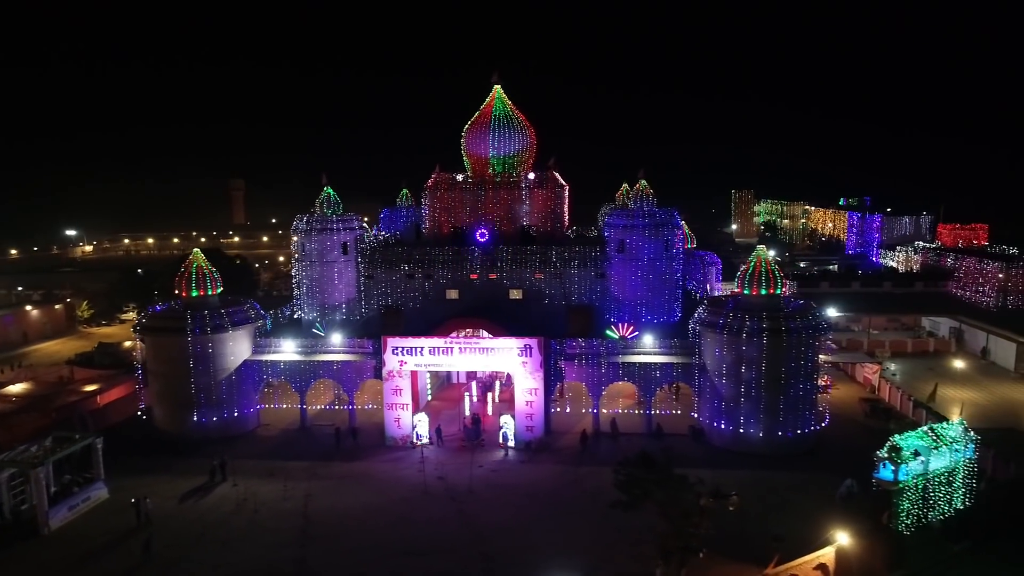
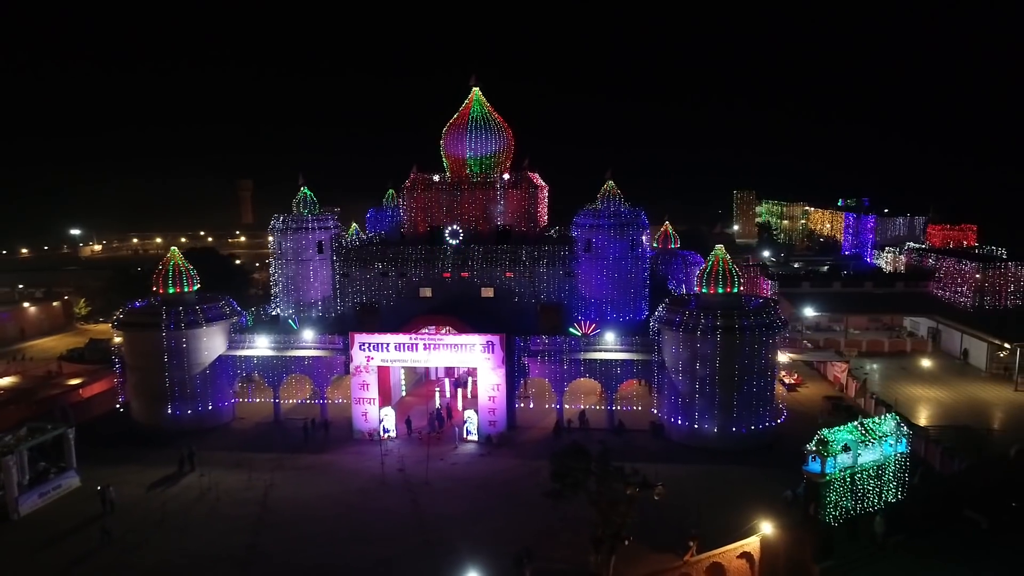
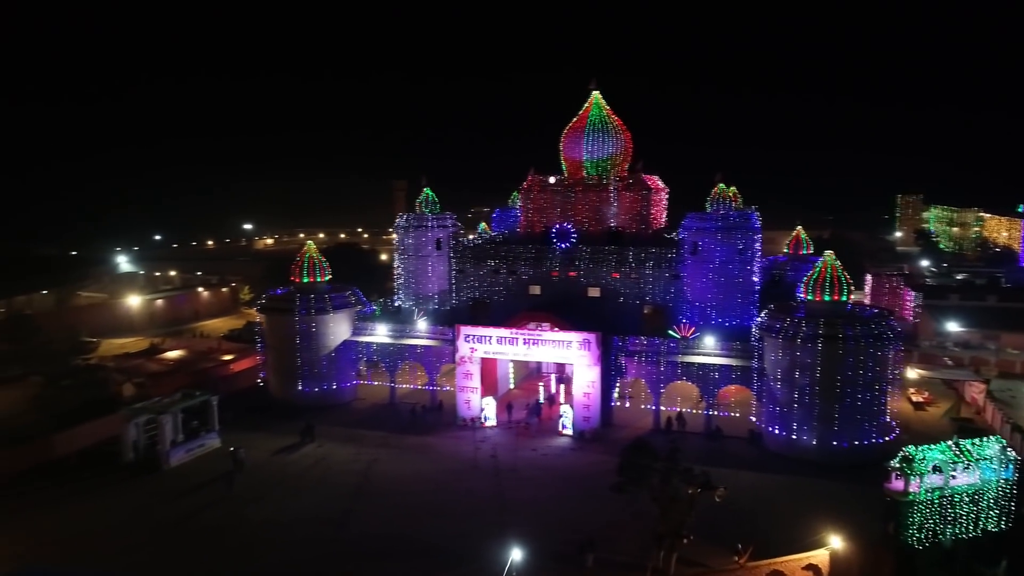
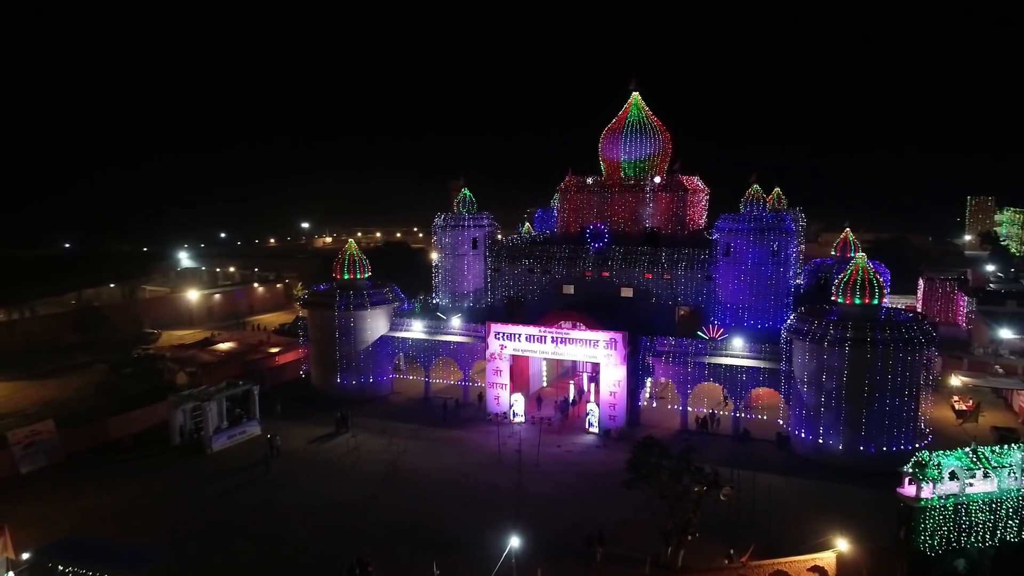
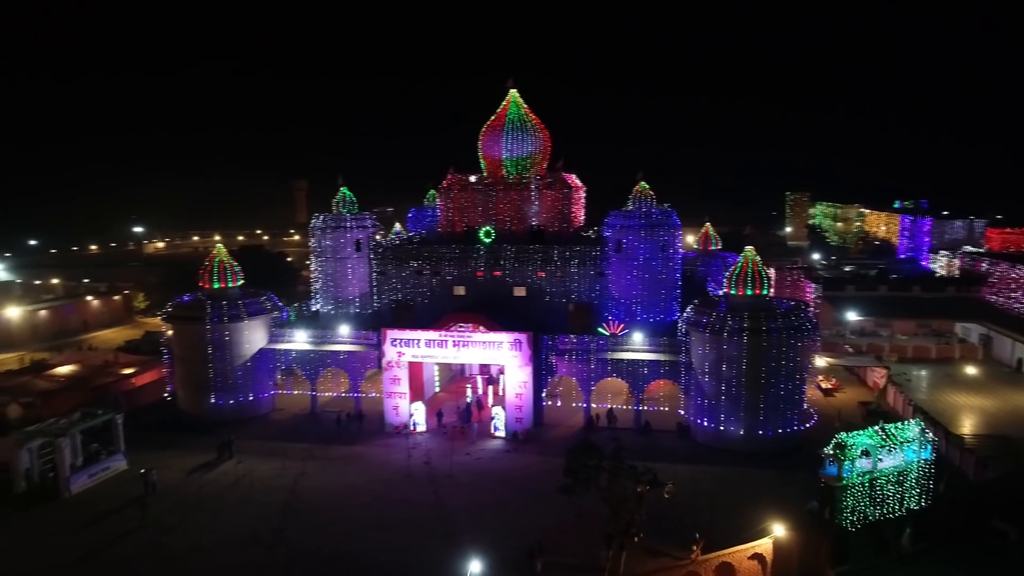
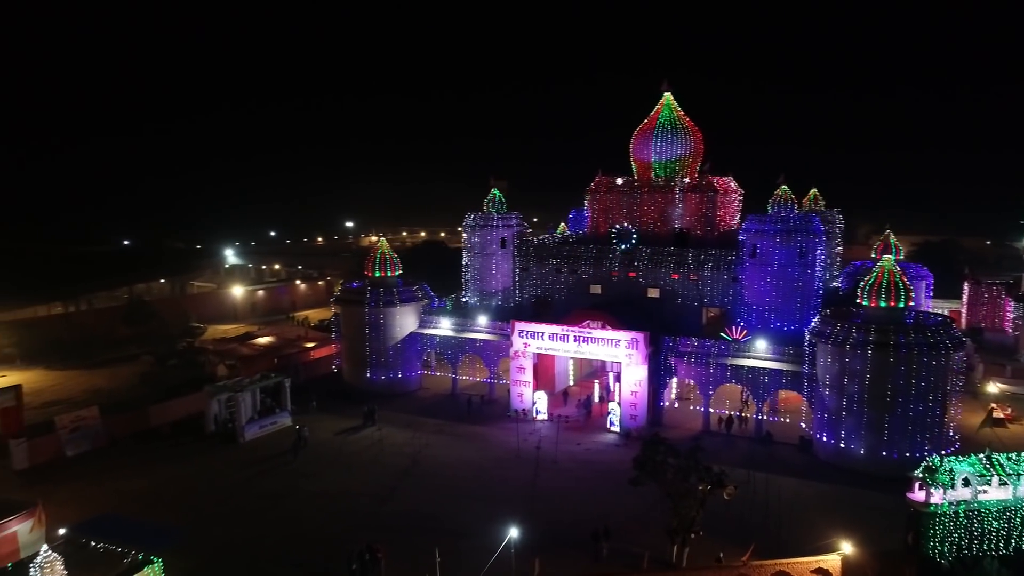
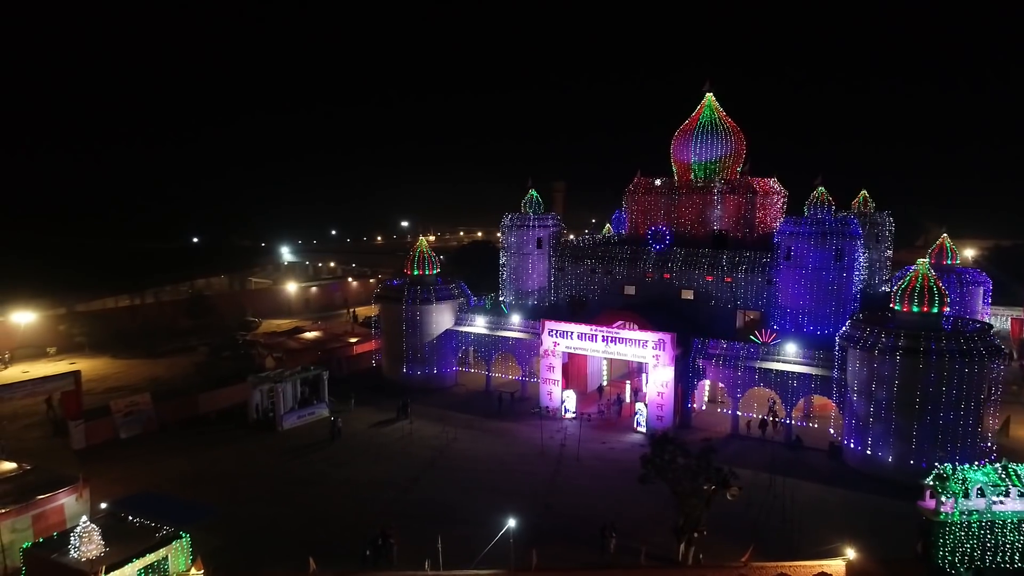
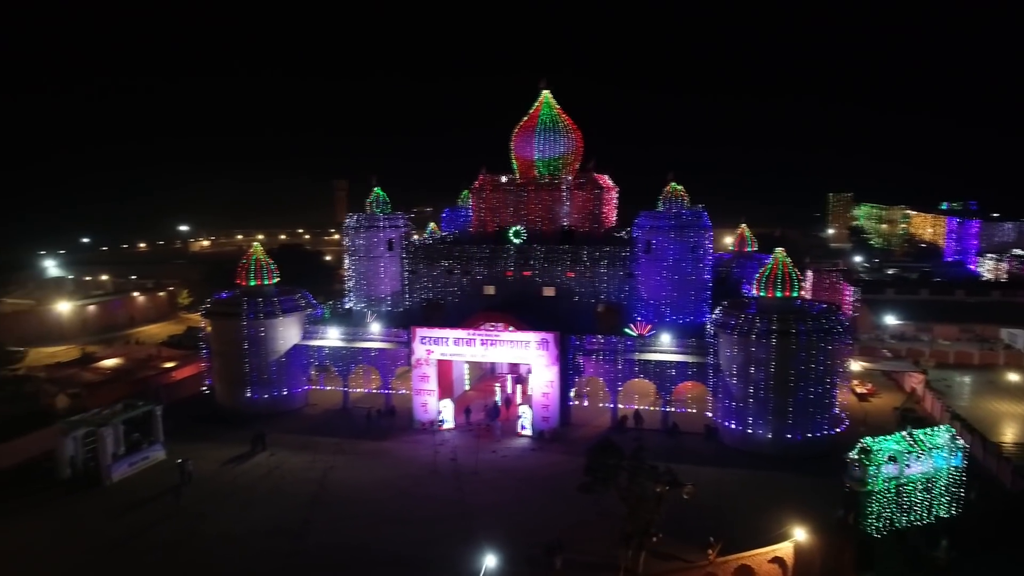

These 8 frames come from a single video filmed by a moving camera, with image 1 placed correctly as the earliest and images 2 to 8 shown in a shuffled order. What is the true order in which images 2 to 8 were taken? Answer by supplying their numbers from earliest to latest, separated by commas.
2, 5, 8, 3, 4, 6, 7
